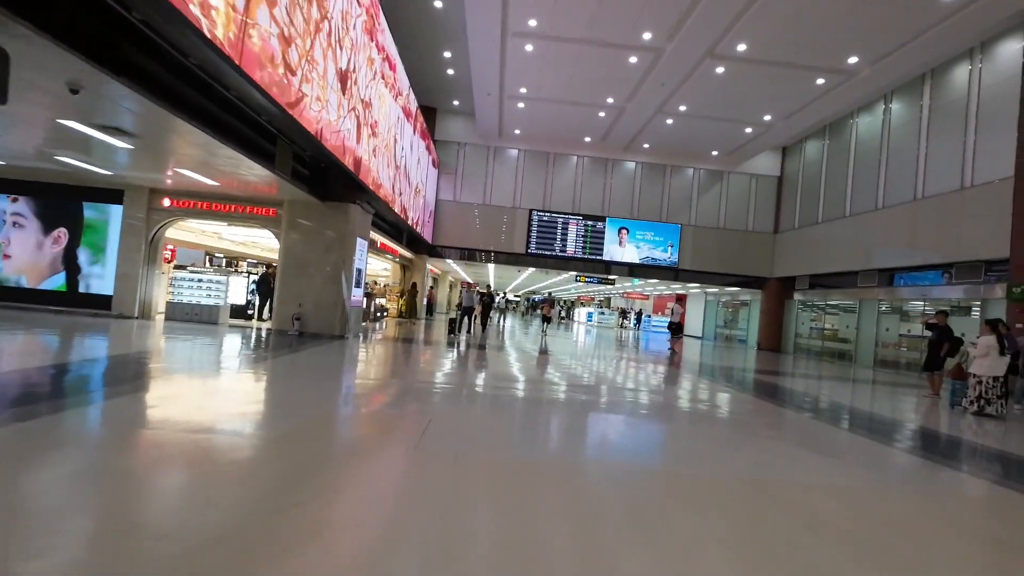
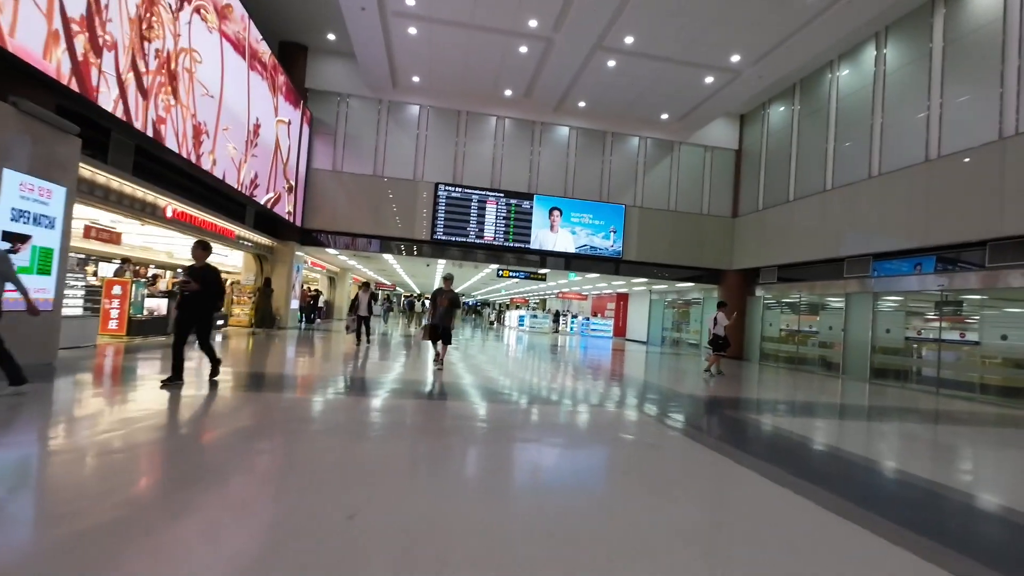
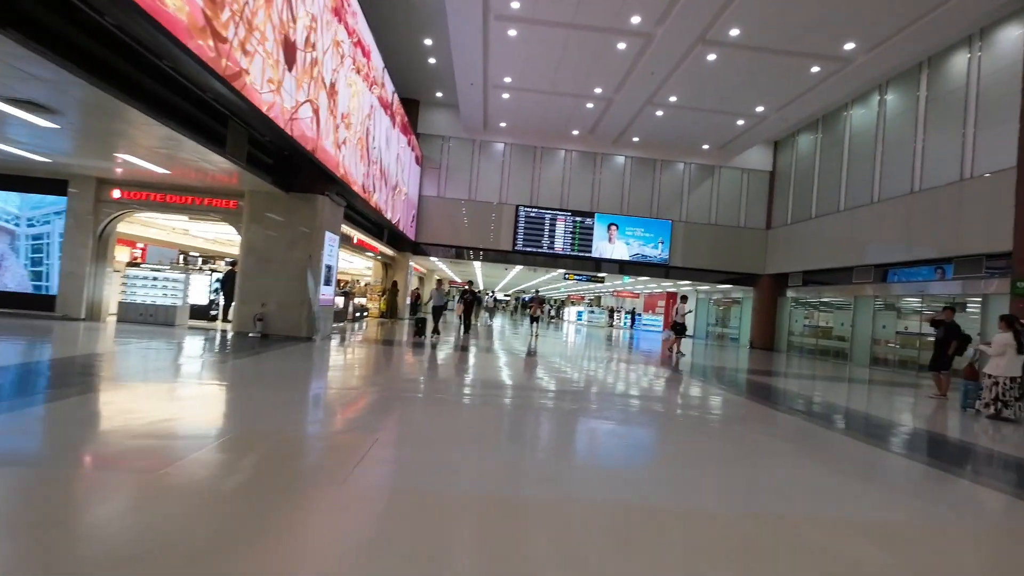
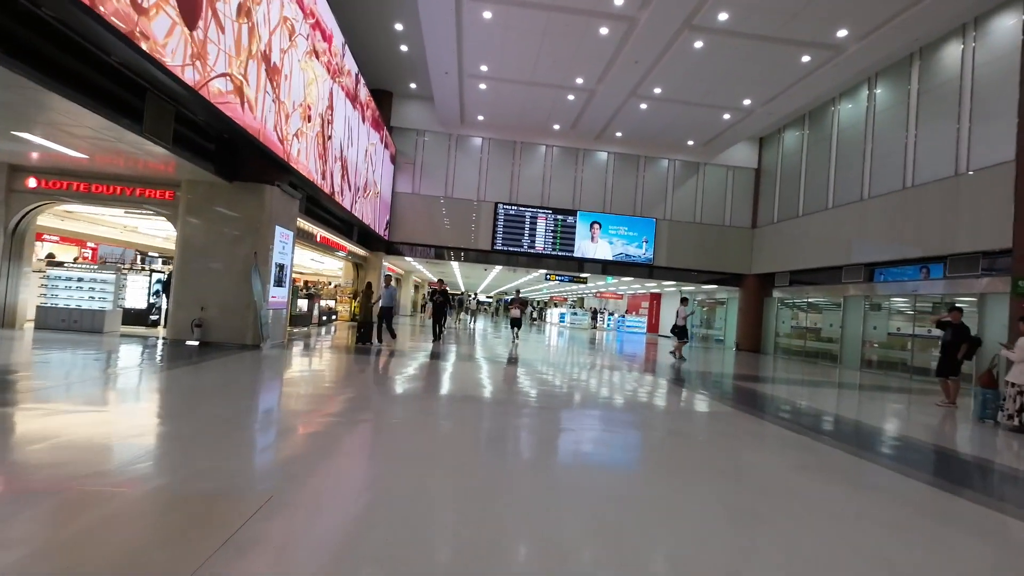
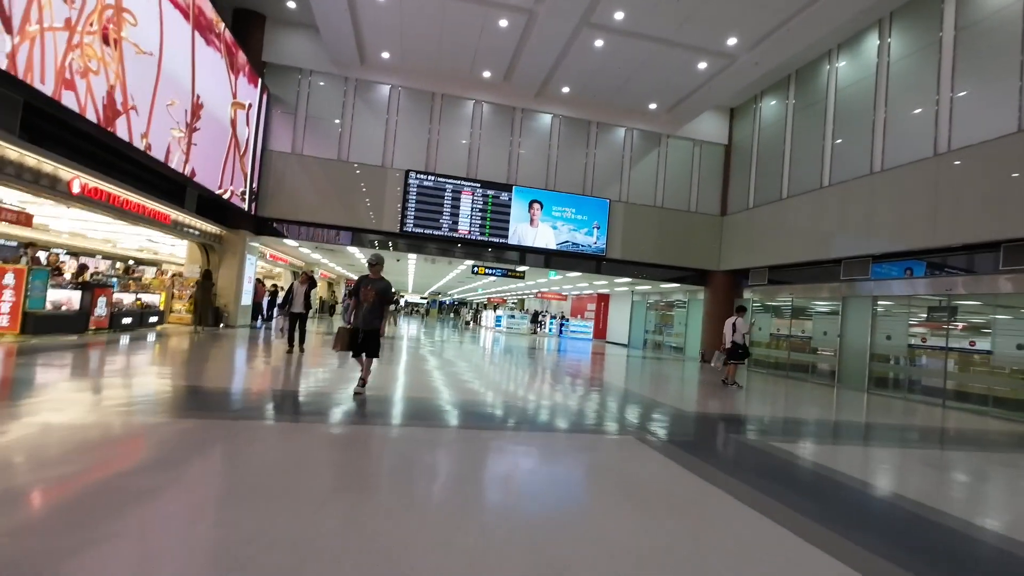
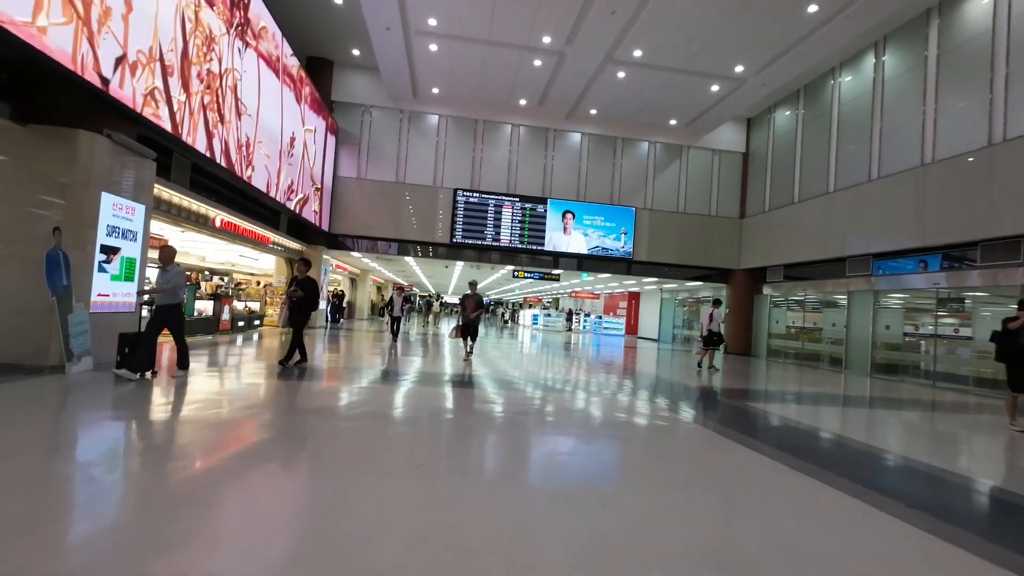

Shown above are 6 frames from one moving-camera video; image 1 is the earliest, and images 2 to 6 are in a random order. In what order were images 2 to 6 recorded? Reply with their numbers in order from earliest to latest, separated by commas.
3, 4, 6, 2, 5
